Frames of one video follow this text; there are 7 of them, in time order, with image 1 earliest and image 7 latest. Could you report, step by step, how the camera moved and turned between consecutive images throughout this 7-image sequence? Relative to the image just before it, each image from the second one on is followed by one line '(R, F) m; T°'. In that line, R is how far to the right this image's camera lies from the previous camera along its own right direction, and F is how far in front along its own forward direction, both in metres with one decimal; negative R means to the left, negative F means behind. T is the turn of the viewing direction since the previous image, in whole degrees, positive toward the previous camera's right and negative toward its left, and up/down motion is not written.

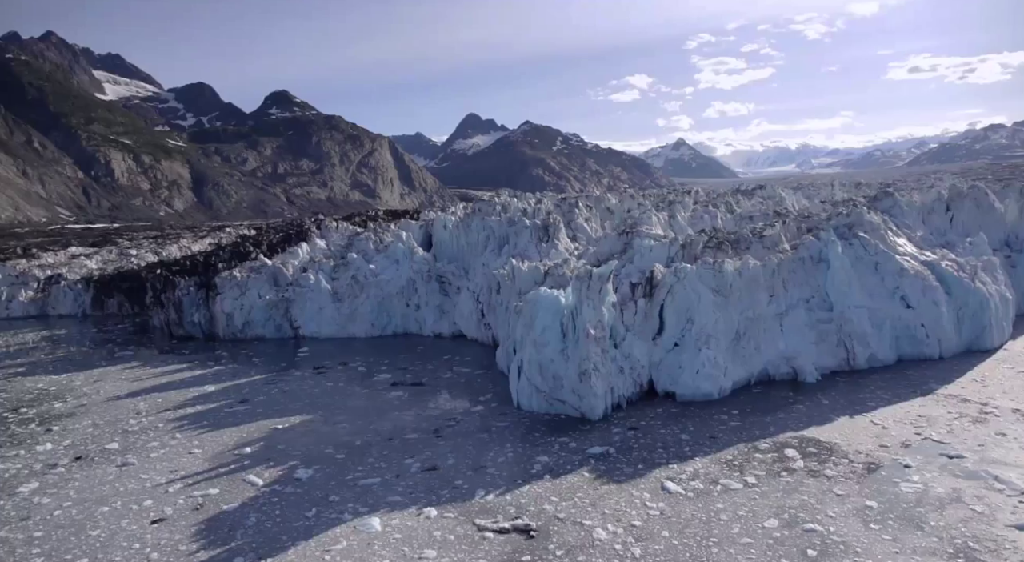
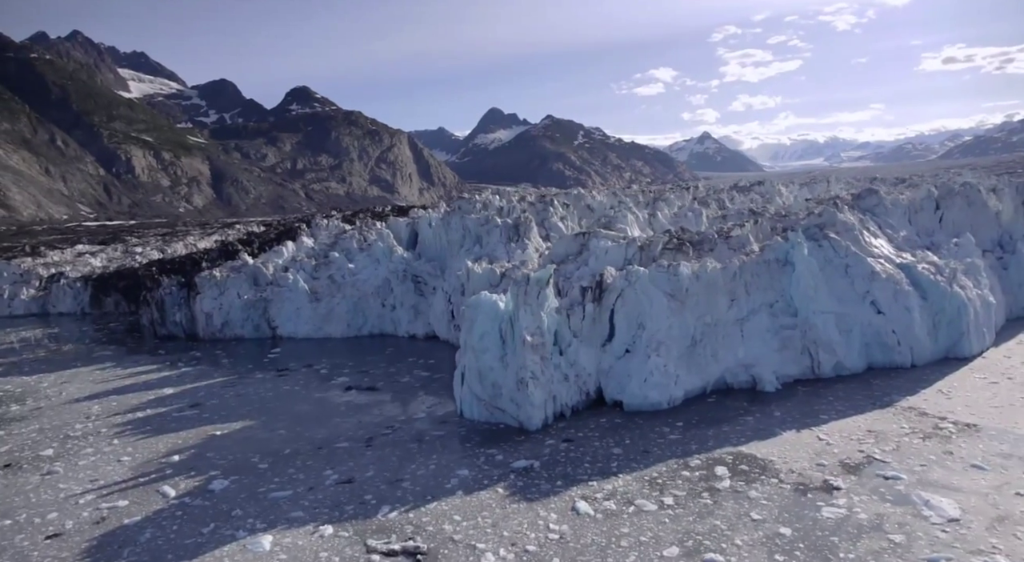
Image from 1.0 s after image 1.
(+1.5, +0.5) m; -2°
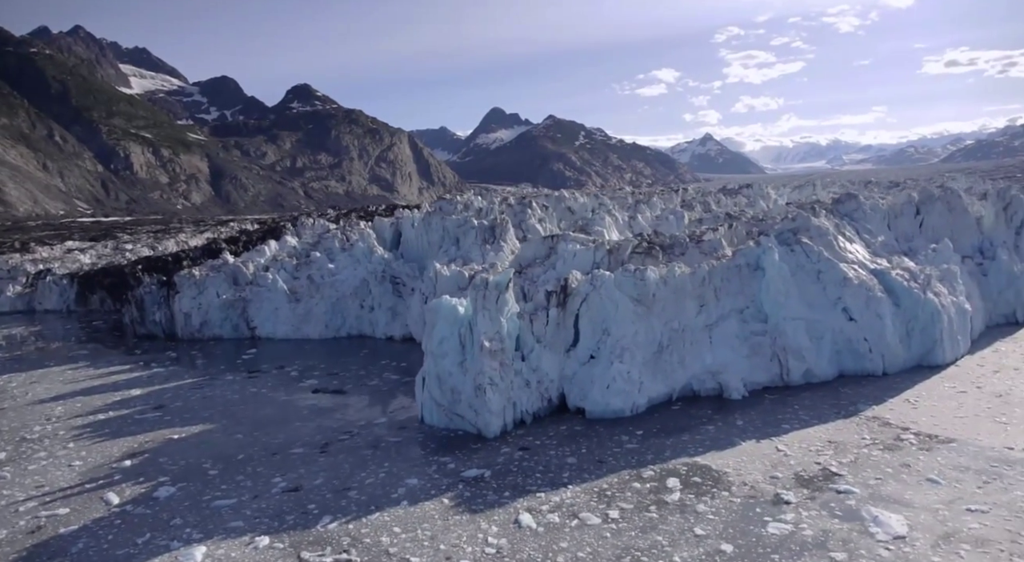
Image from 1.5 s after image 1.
(+0.7, +0.2) m; 0°
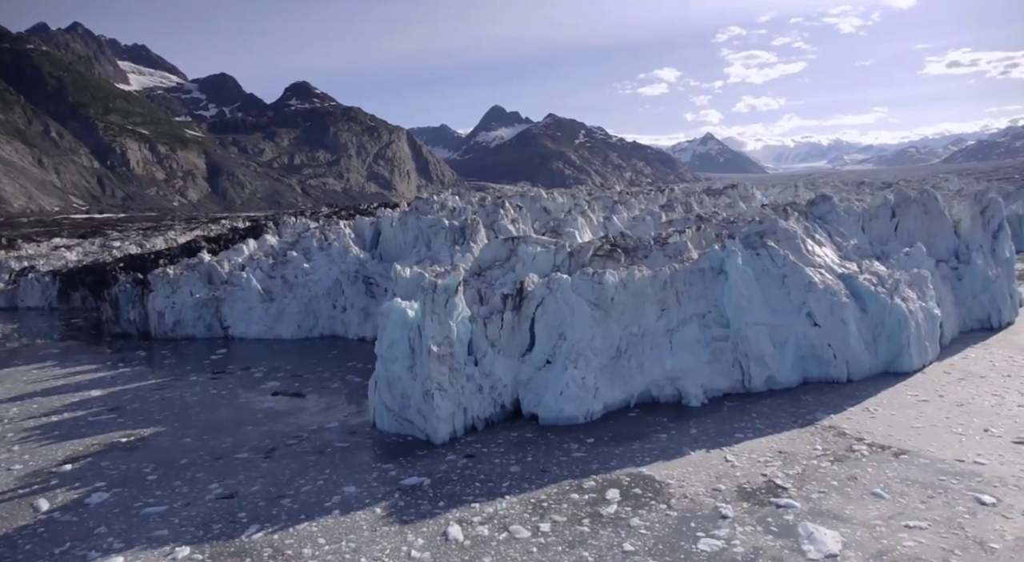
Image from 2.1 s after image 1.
(+0.8, +0.2) m; 0°
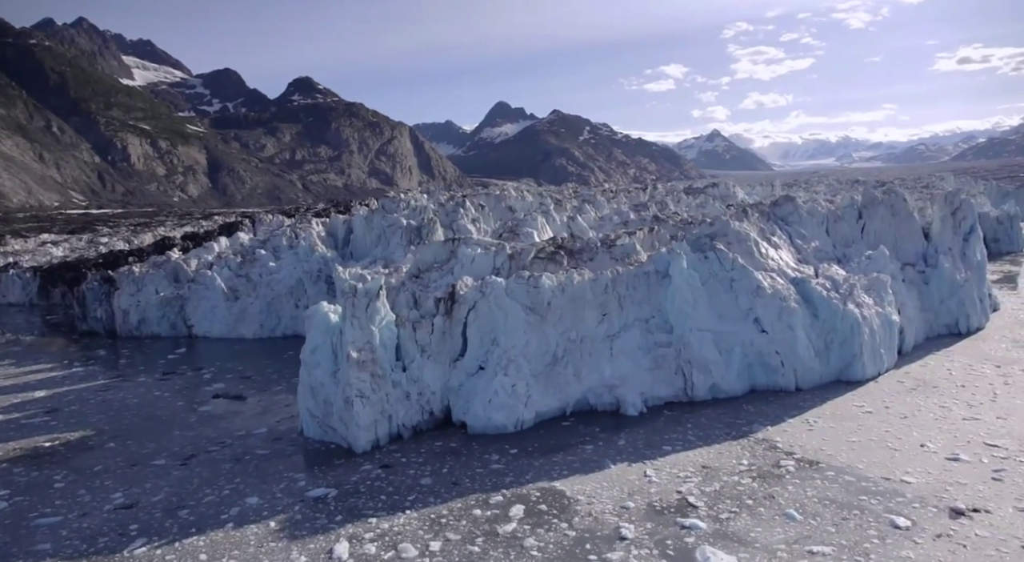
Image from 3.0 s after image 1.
(+1.3, +0.4) m; -1°
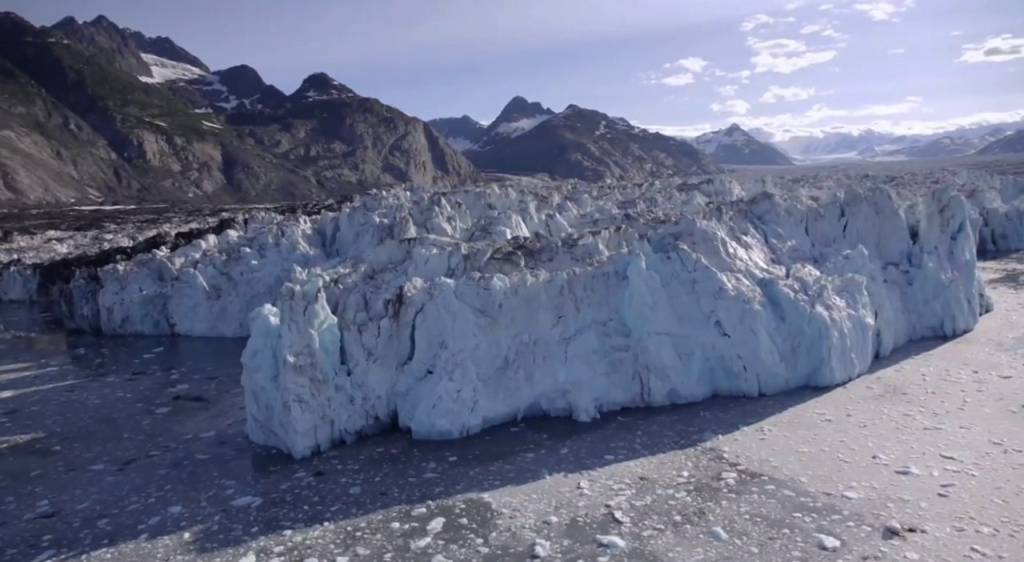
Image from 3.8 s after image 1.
(+1.2, +0.3) m; -2°
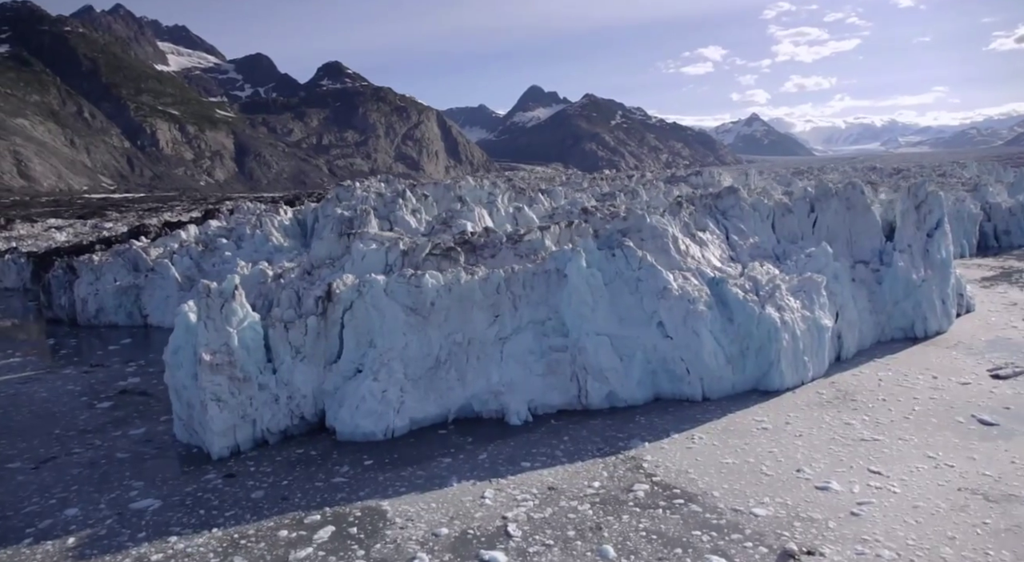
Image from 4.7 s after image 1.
(+1.4, +0.4) m; -1°
